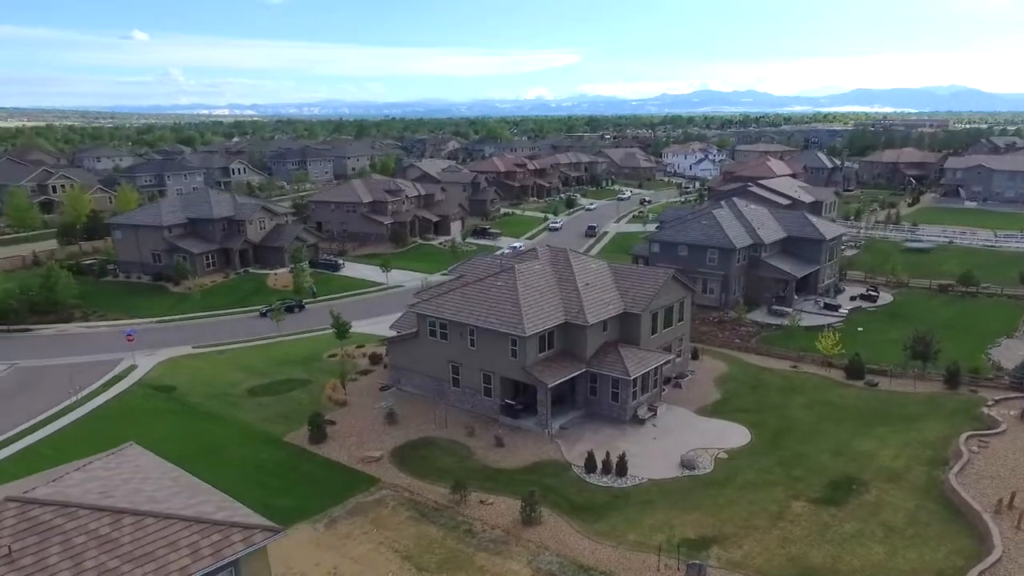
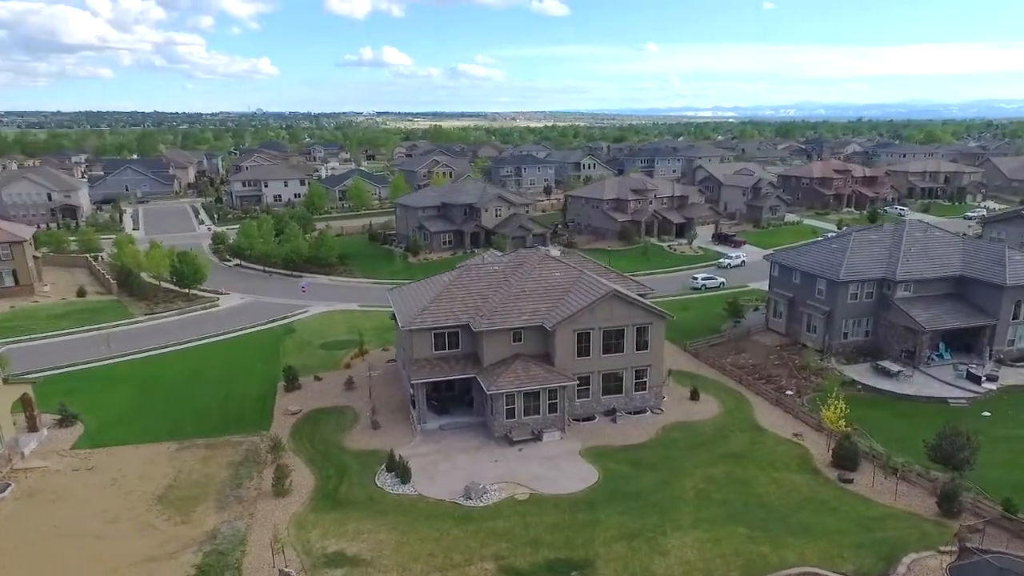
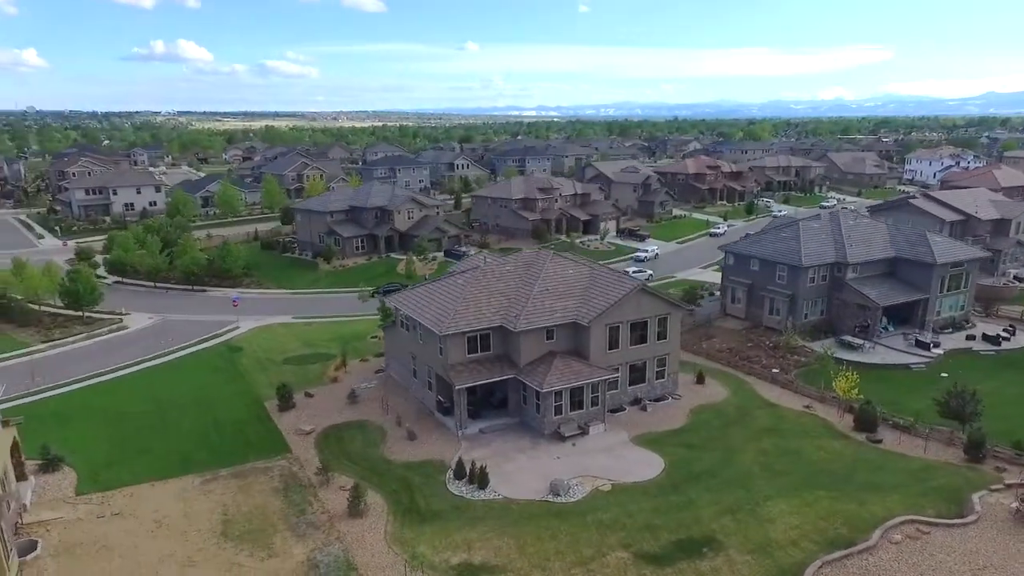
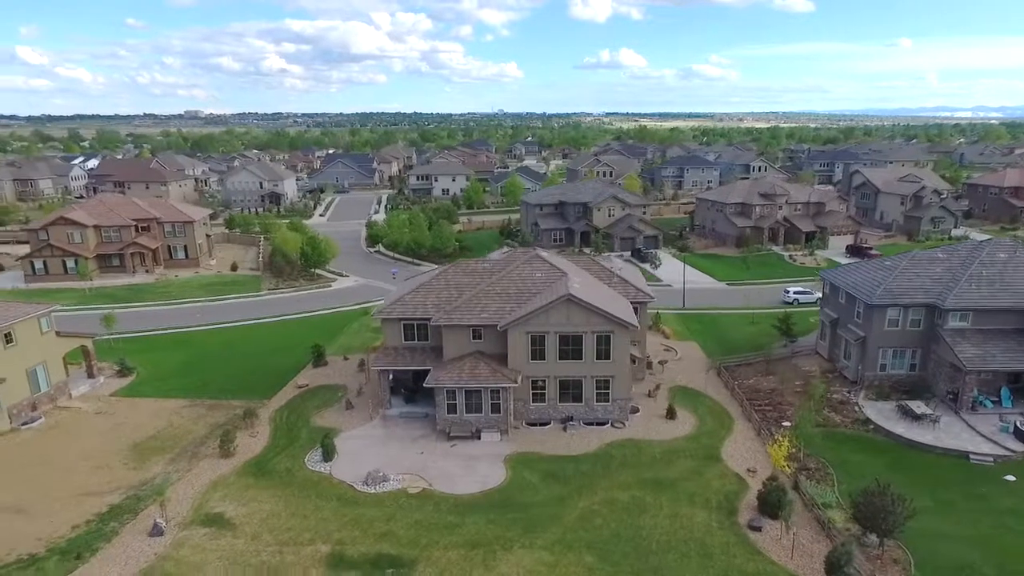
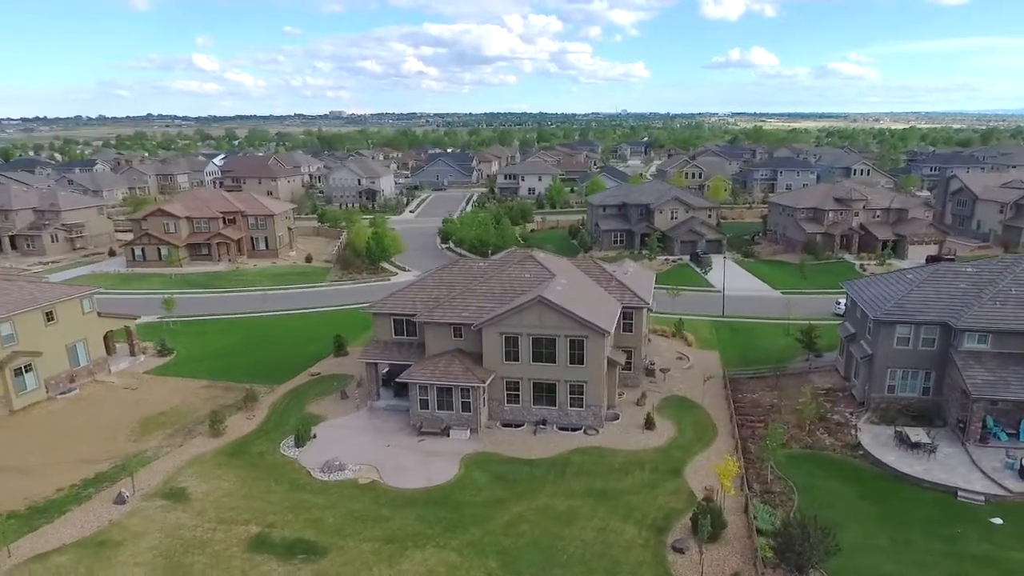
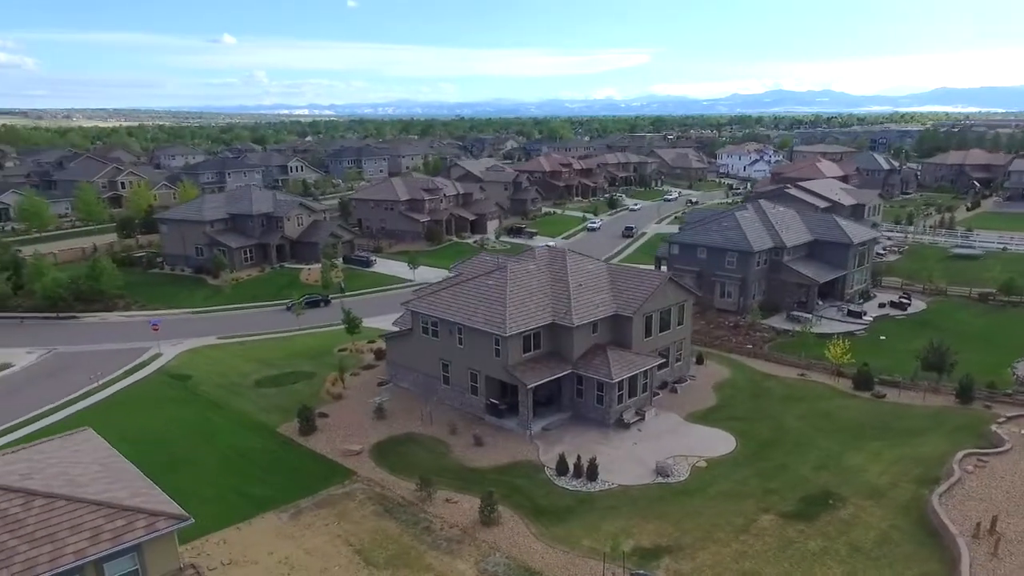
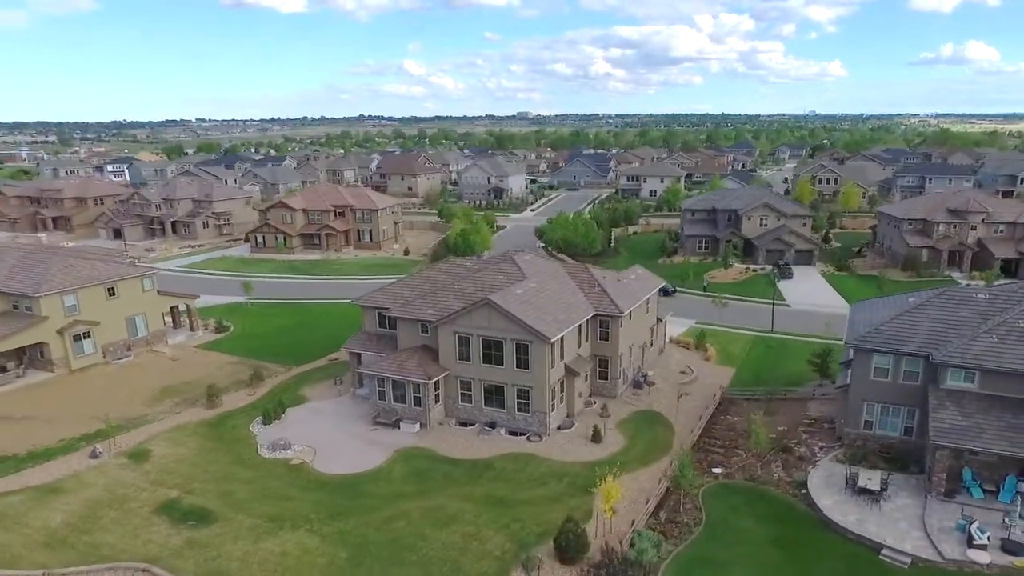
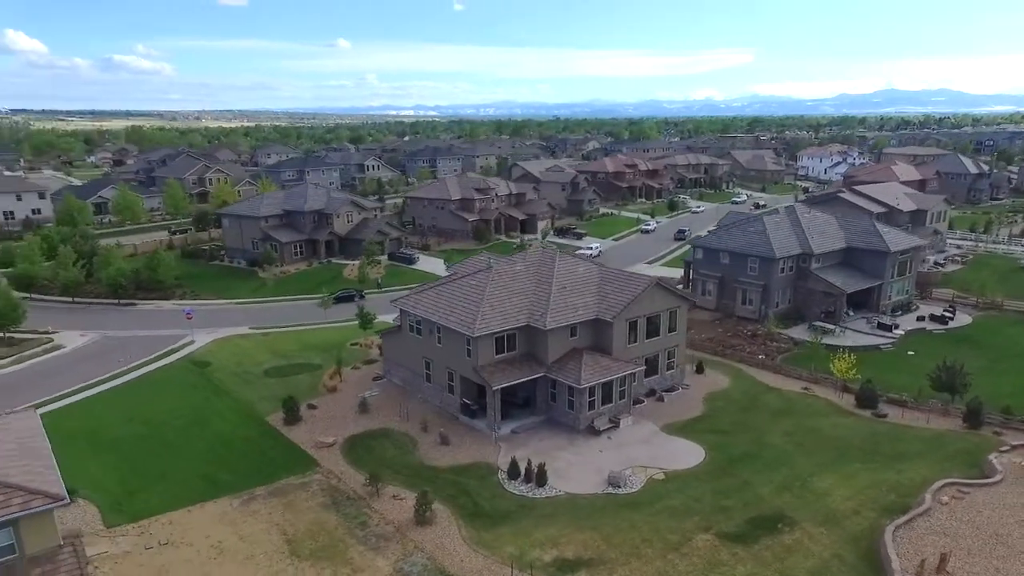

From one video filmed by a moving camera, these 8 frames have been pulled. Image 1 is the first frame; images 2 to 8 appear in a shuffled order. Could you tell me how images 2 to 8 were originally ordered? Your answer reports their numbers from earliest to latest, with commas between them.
6, 8, 3, 2, 4, 5, 7
